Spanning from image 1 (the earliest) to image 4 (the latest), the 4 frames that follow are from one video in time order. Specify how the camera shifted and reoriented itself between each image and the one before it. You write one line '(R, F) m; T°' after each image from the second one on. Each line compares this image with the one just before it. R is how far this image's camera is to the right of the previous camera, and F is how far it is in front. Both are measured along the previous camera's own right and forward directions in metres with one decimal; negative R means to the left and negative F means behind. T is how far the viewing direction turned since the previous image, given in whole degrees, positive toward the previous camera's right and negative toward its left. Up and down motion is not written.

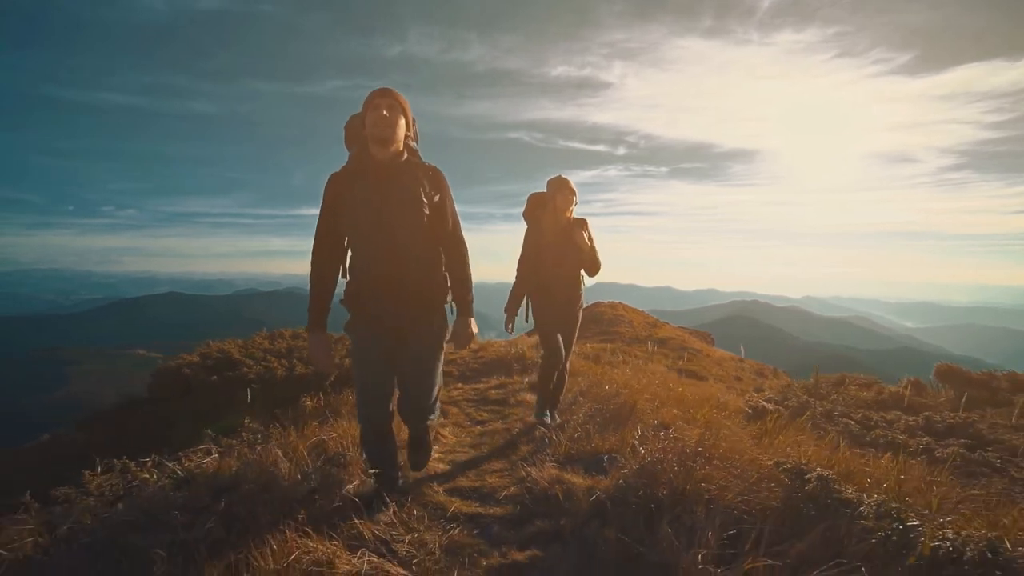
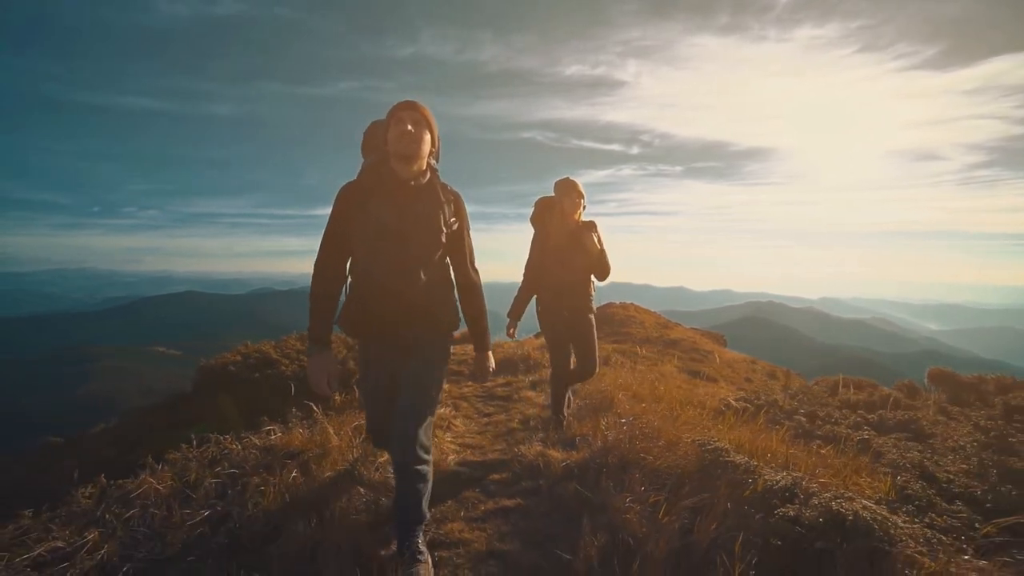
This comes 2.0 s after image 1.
(+0.2, -1.2) m; -1°
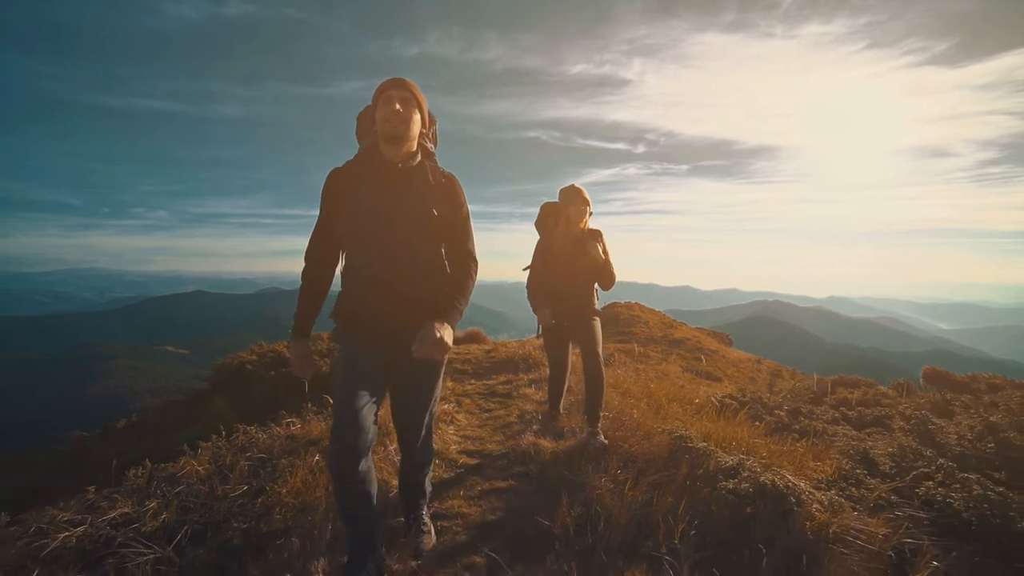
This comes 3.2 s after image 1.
(+0.1, -0.6) m; -1°
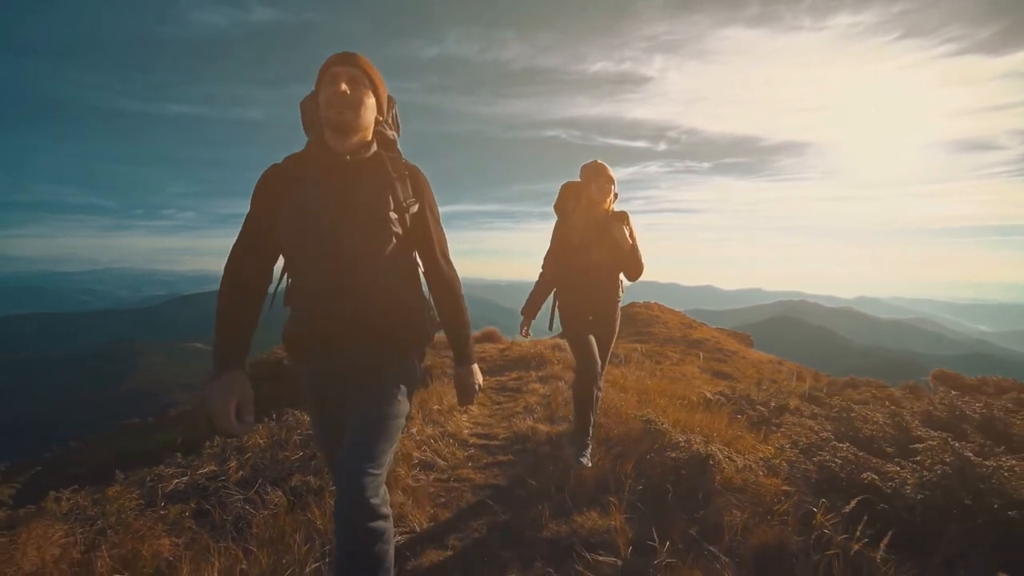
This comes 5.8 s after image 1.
(+0.2, -1.1) m; -2°
